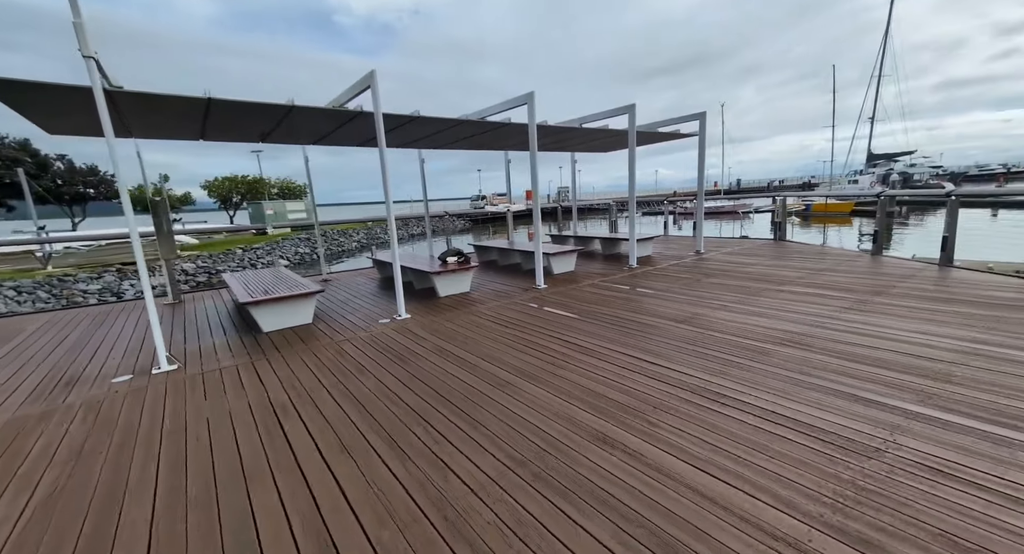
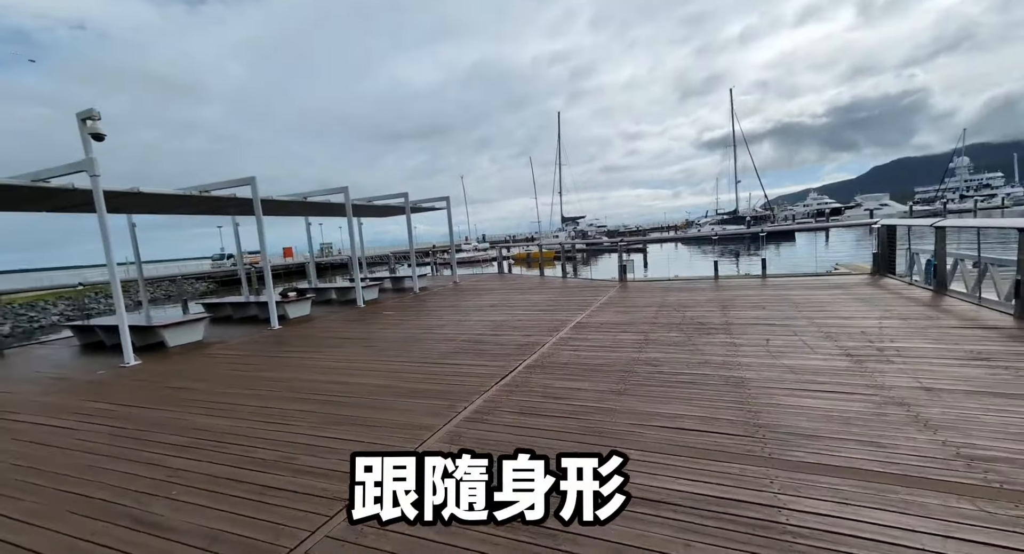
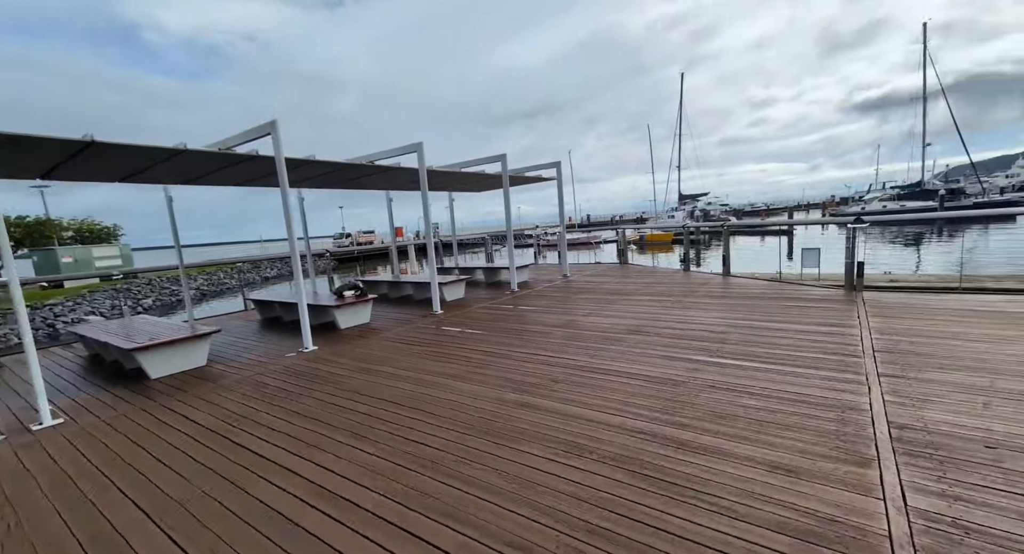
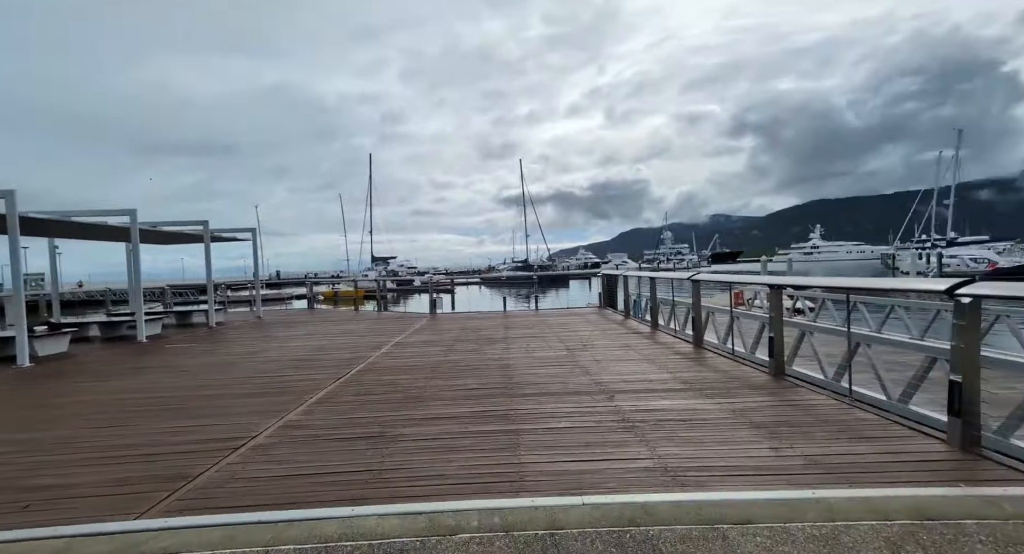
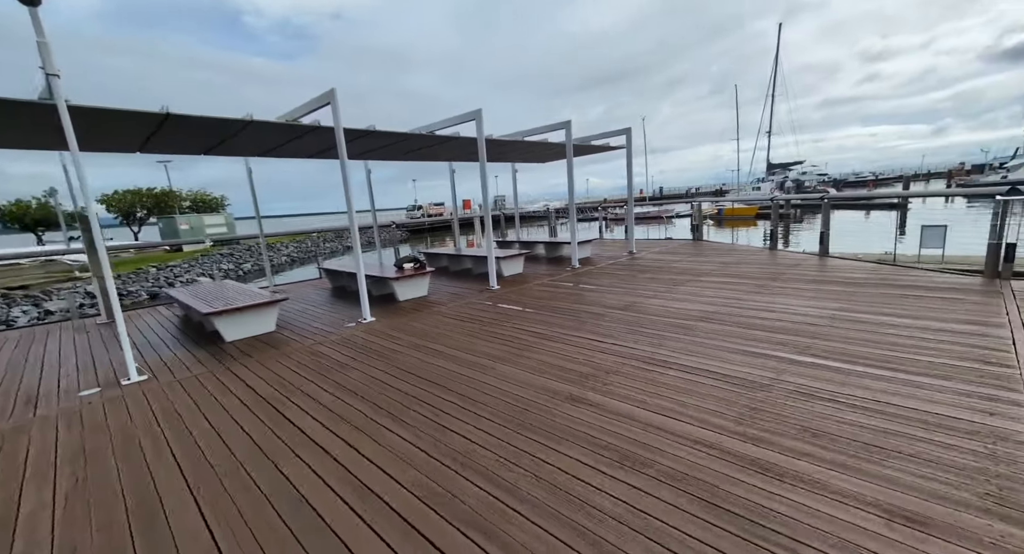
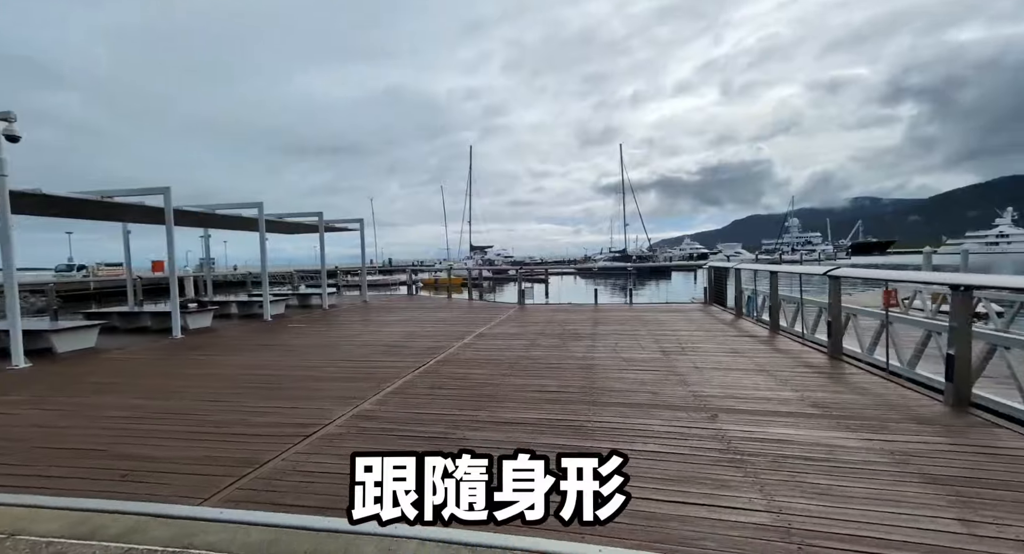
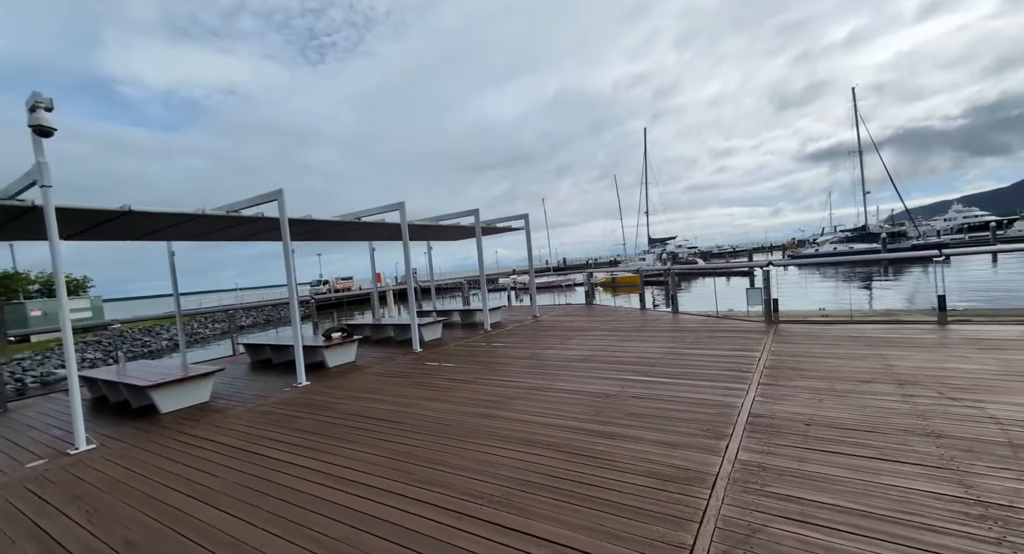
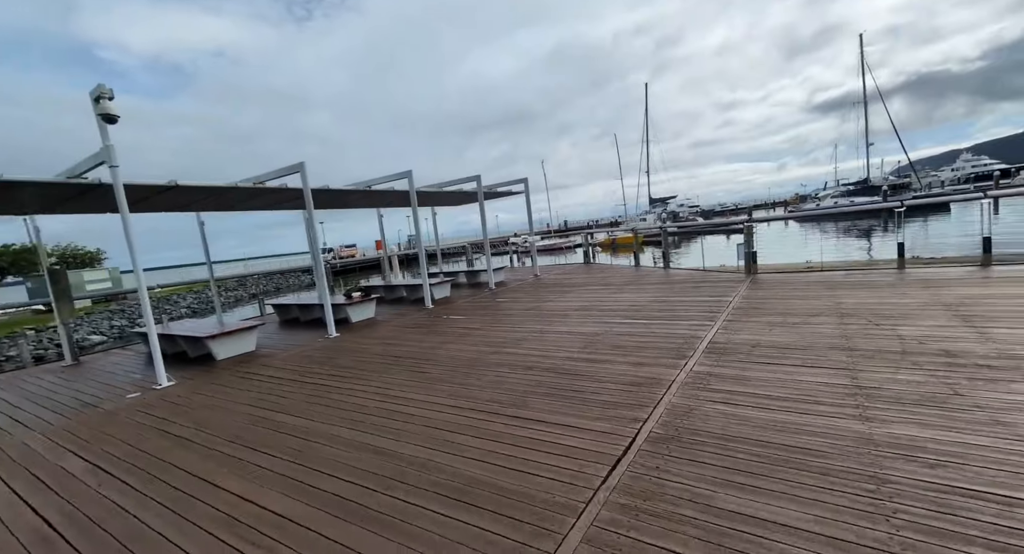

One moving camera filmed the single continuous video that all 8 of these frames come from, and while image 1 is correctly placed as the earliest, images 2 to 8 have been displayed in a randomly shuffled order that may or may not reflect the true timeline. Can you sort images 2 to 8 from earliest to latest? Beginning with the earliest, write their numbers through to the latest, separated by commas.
5, 3, 7, 8, 2, 6, 4
